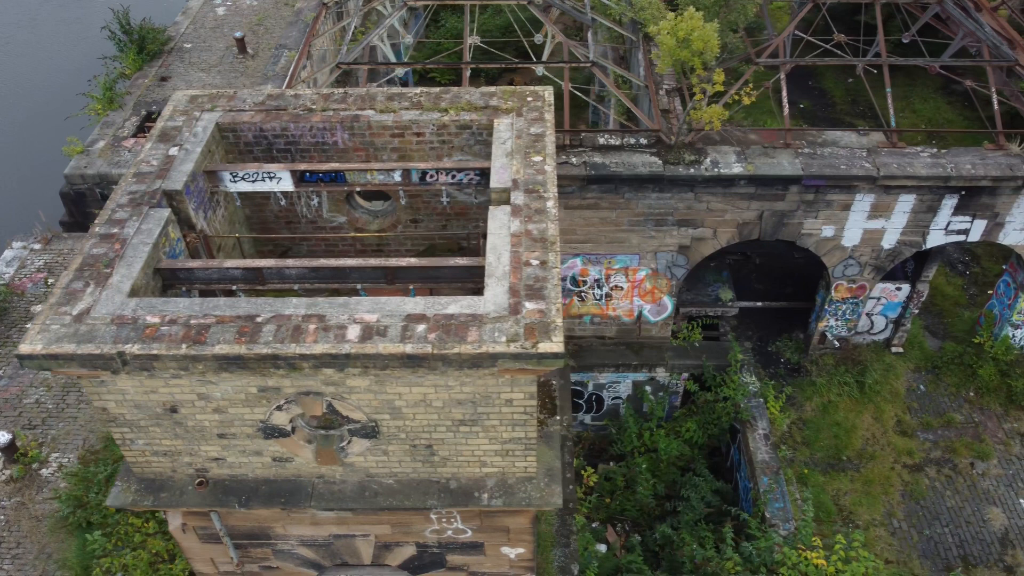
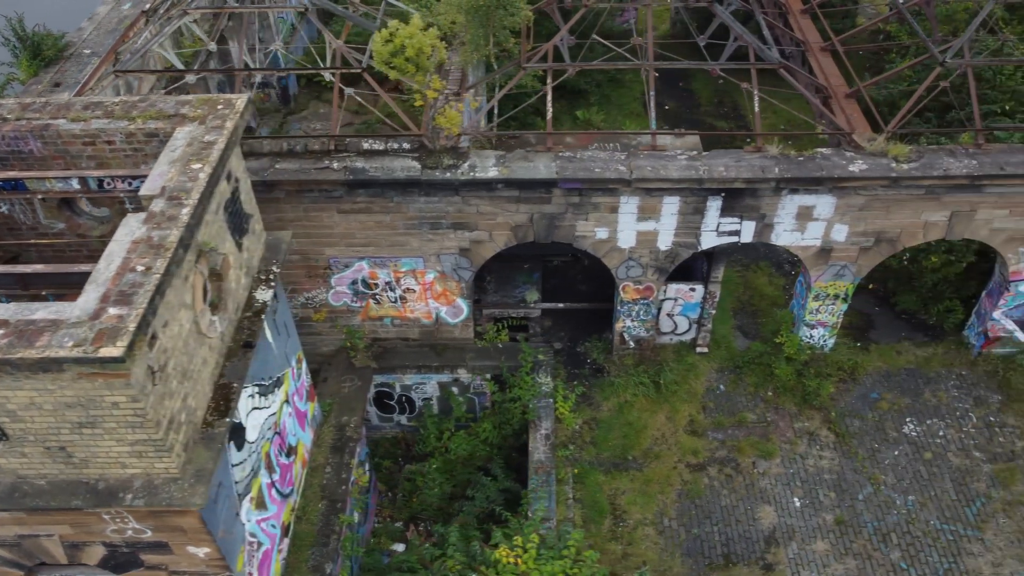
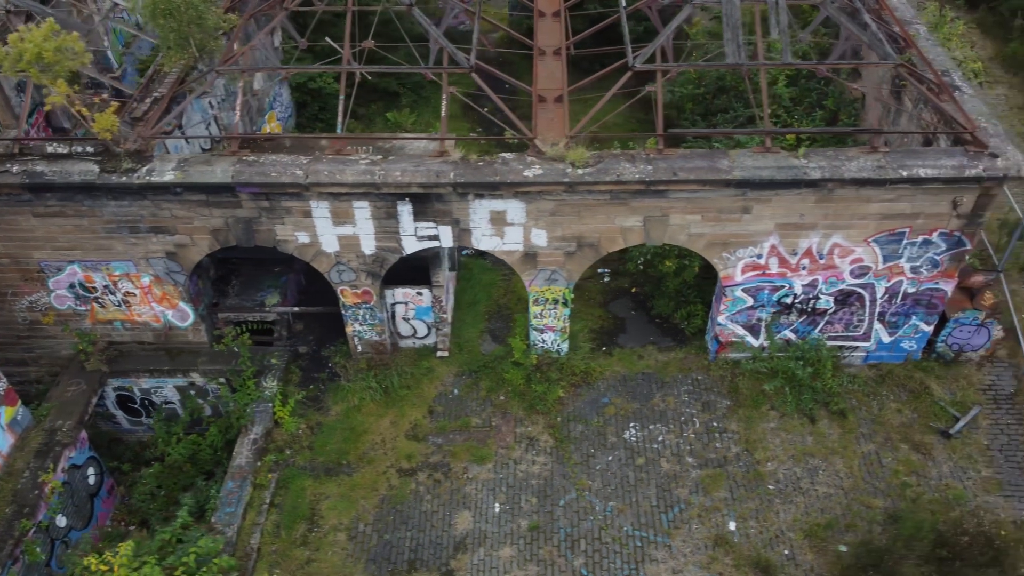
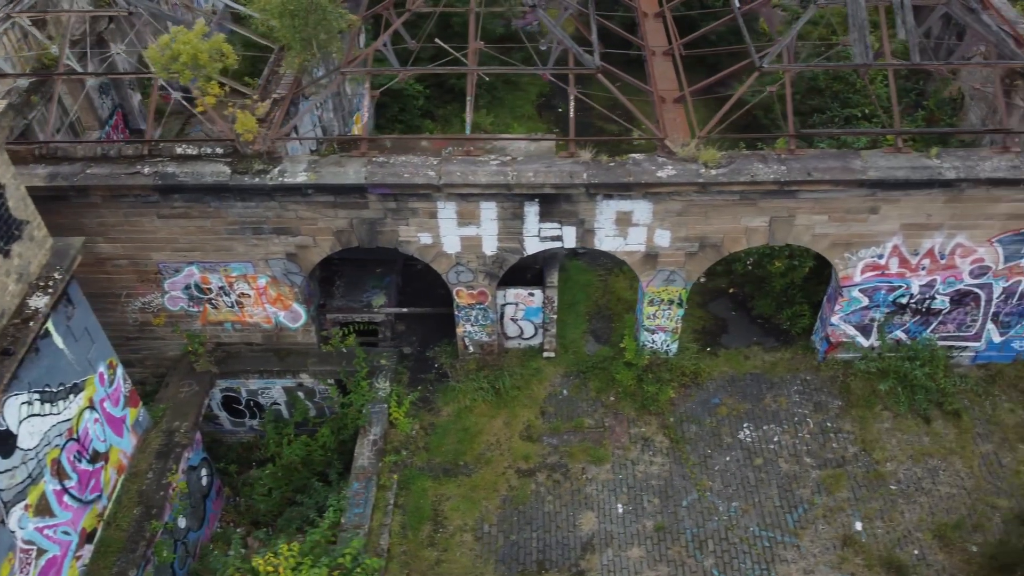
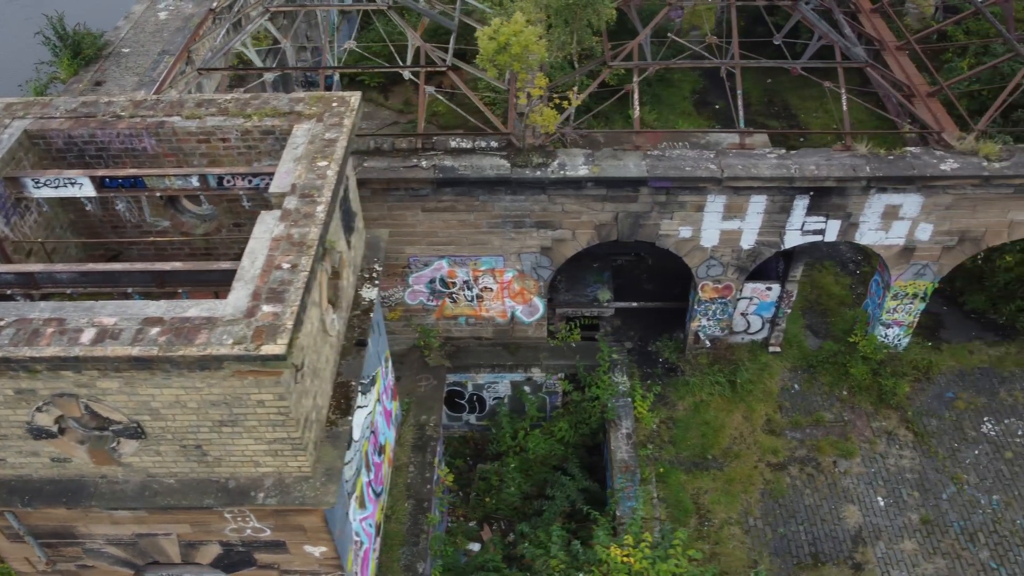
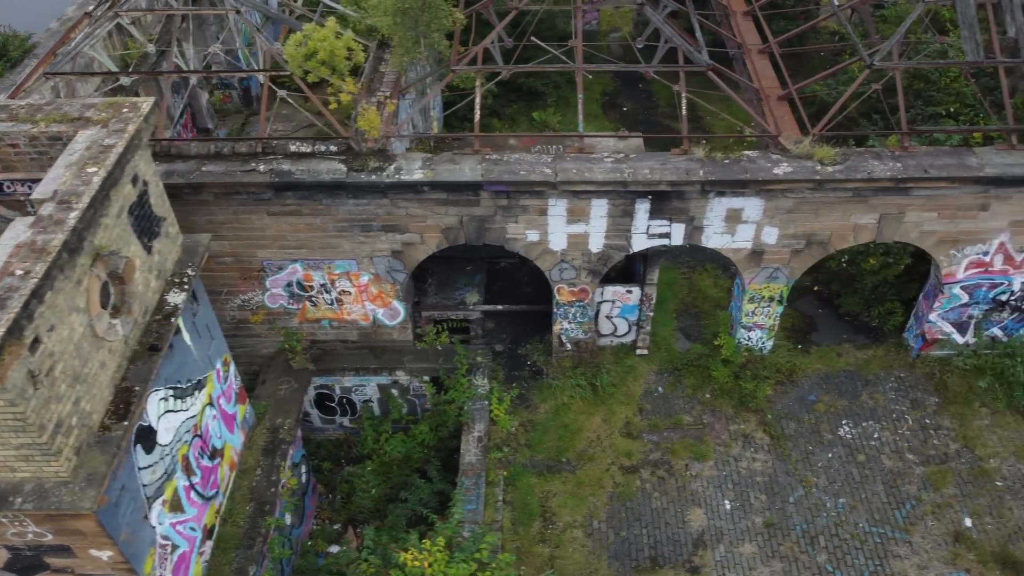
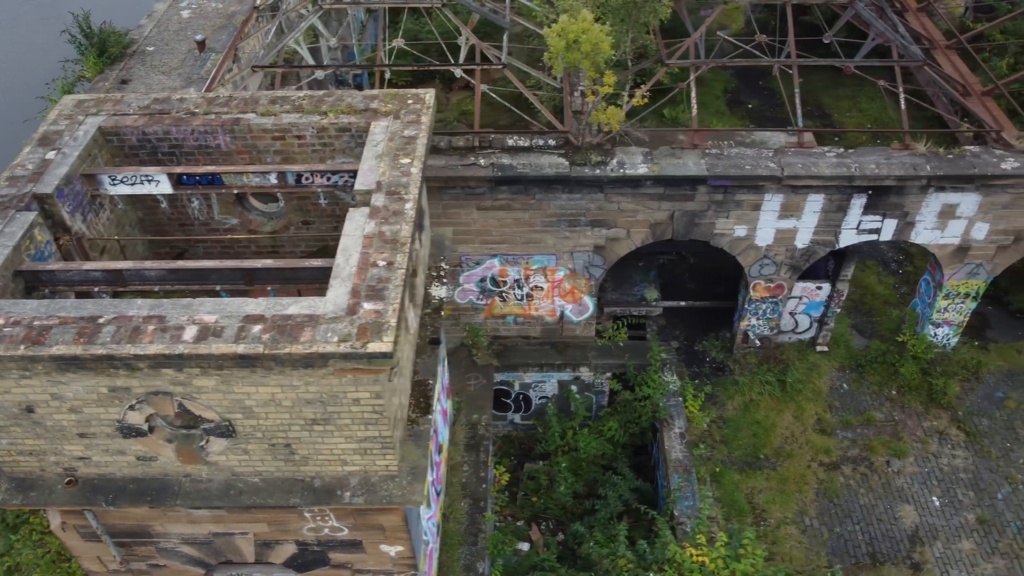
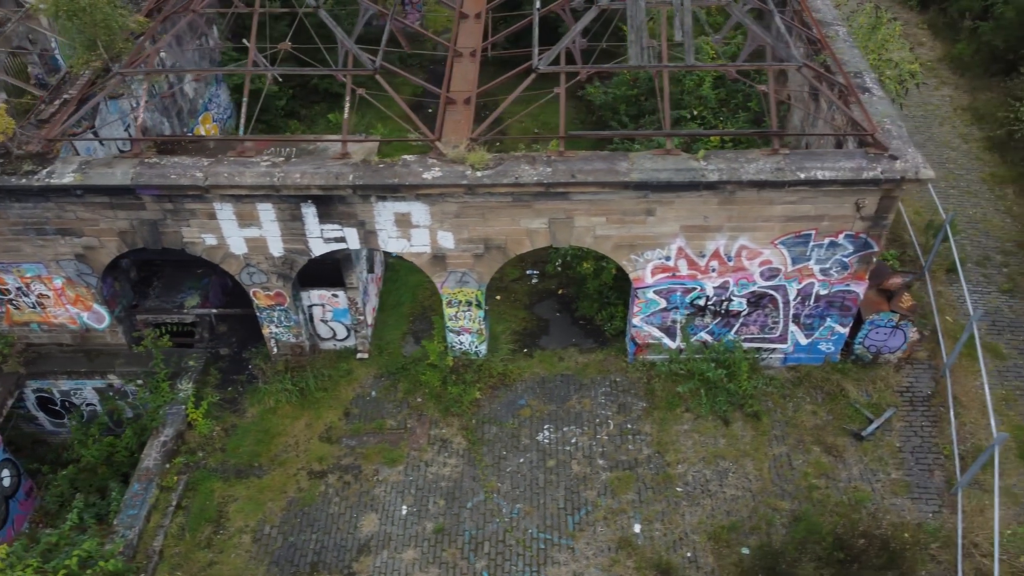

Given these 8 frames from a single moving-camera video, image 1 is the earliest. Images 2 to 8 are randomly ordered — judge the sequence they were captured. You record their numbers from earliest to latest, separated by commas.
7, 5, 2, 6, 4, 3, 8
